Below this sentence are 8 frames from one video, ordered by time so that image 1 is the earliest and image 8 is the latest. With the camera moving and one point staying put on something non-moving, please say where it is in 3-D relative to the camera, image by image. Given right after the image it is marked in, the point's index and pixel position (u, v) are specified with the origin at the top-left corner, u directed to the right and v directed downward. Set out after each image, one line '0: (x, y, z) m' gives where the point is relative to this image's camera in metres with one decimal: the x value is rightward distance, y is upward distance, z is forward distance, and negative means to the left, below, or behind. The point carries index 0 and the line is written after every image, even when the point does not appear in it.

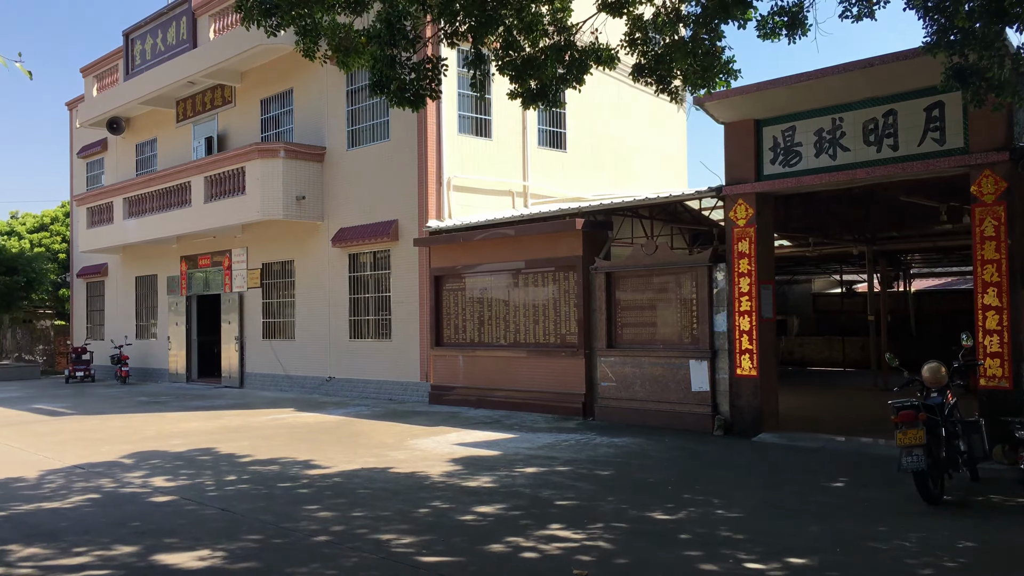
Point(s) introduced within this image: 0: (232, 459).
0: (-2.7, -1.6, +8.6) m
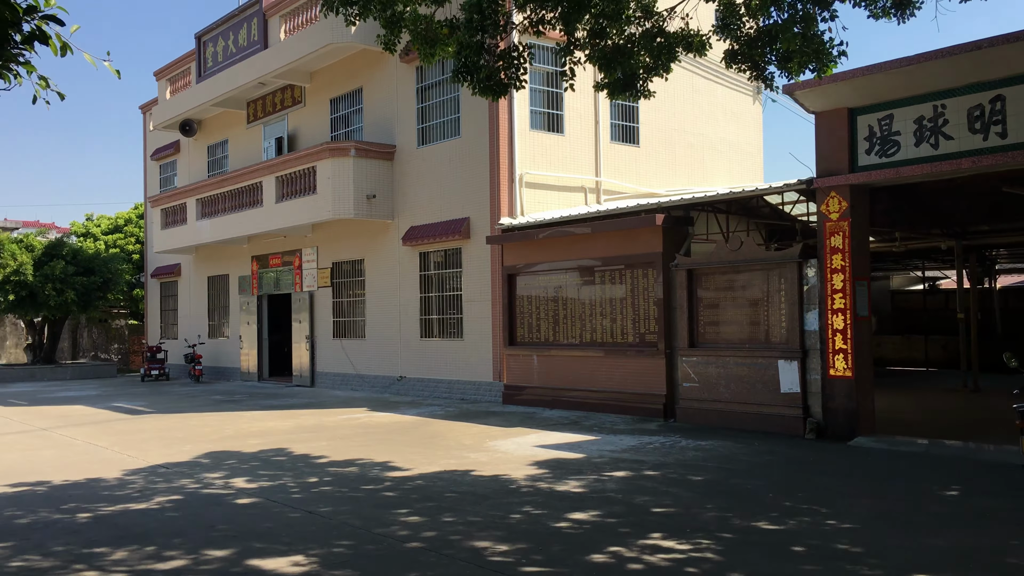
0: (-1.9, -1.6, +8.5) m
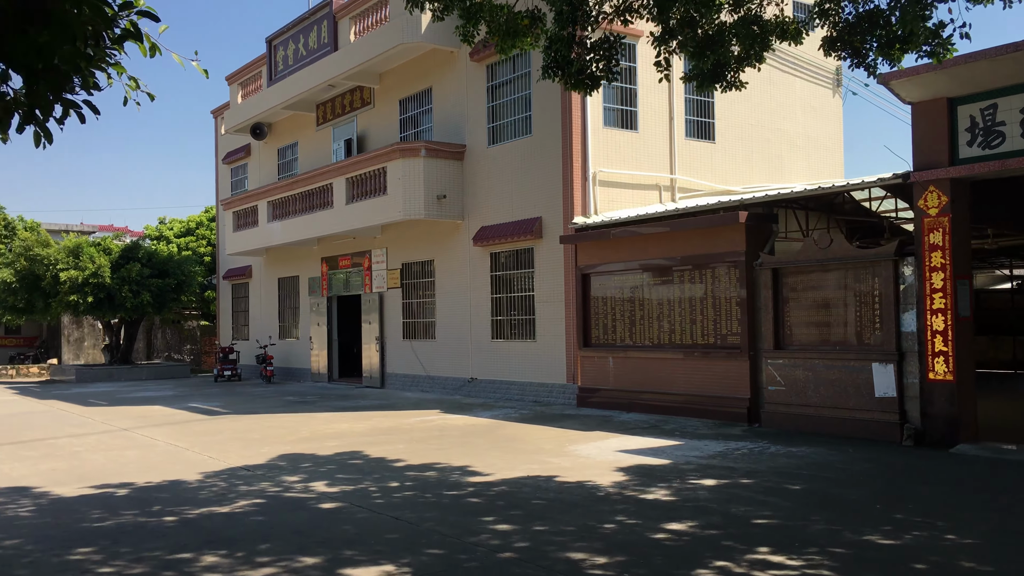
0: (-1.1, -1.6, +8.3) m
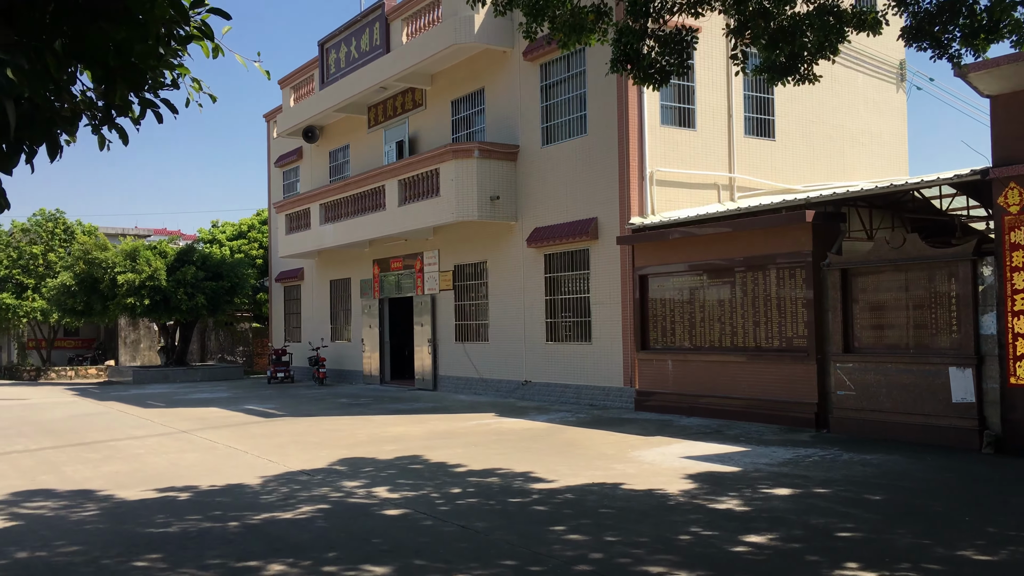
0: (-0.6, -1.6, +8.2) m
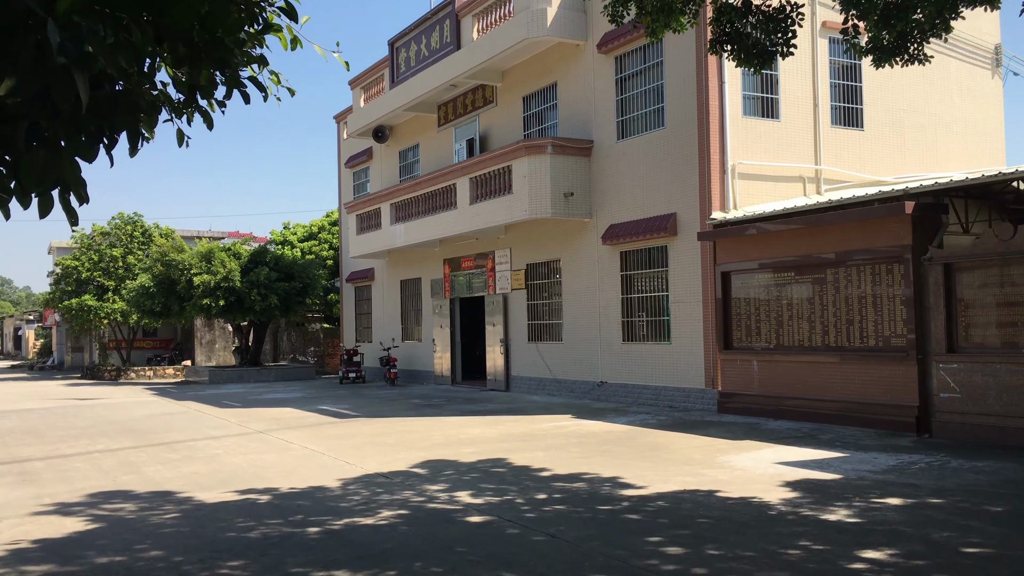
0: (+0.2, -1.6, +7.9) m
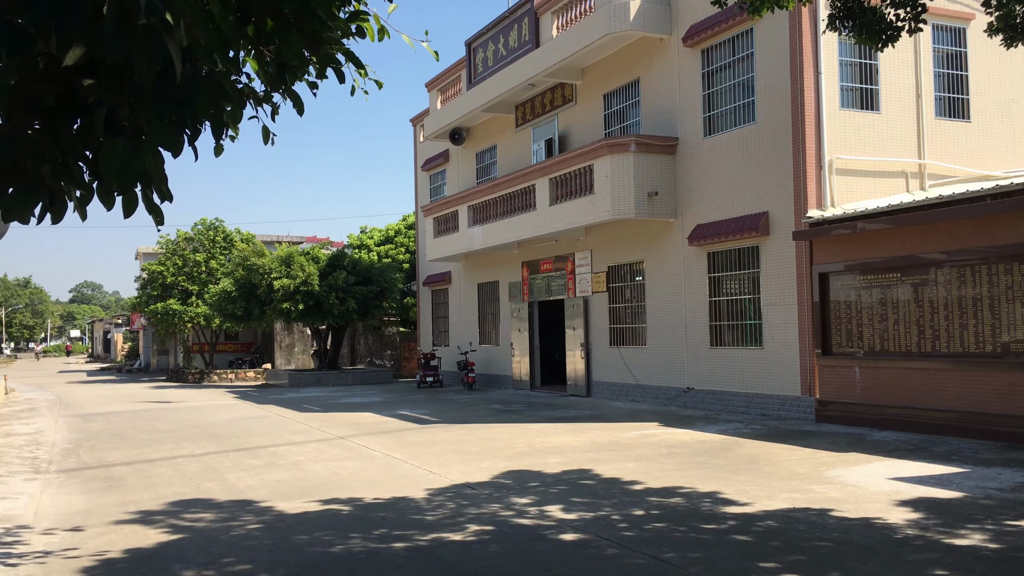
0: (+1.0, -1.6, +7.5) m
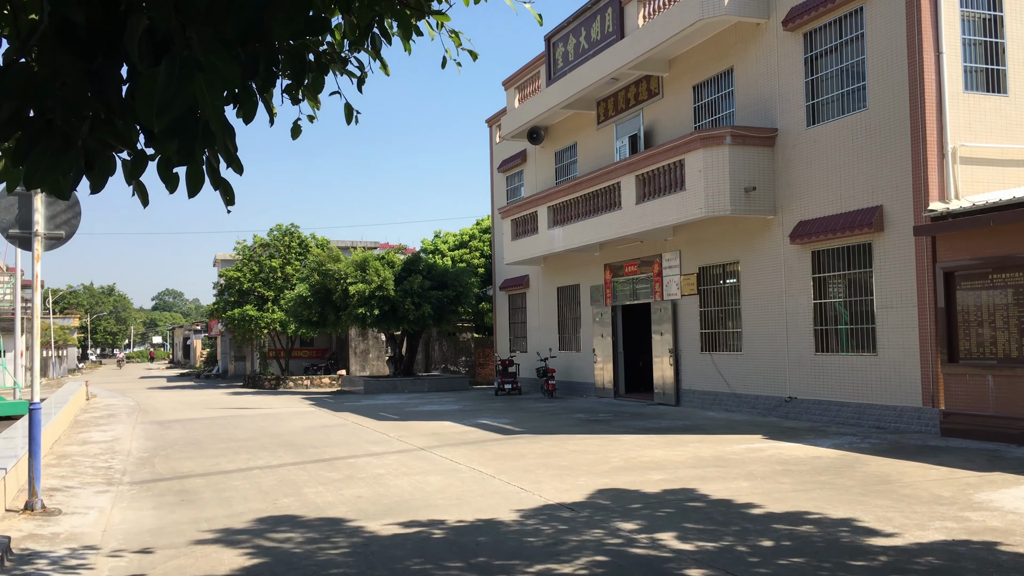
0: (+1.7, -1.6, +6.7) m
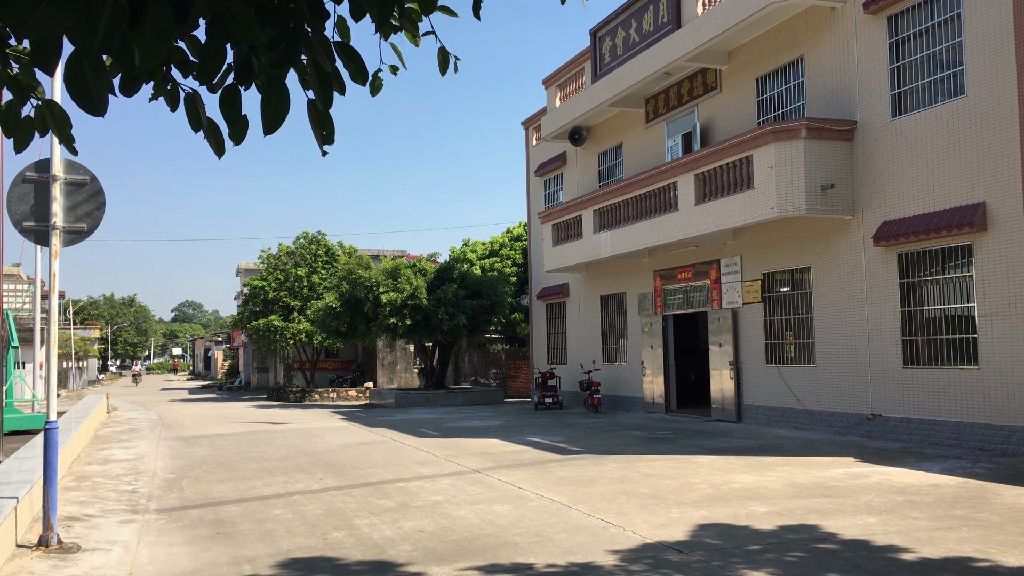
0: (+2.3, -1.6, +5.6) m
